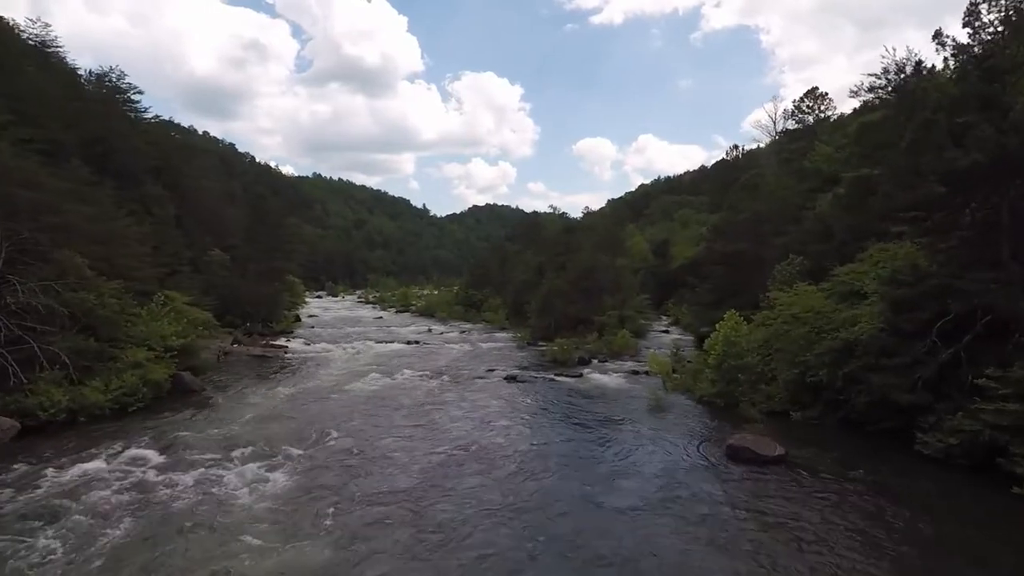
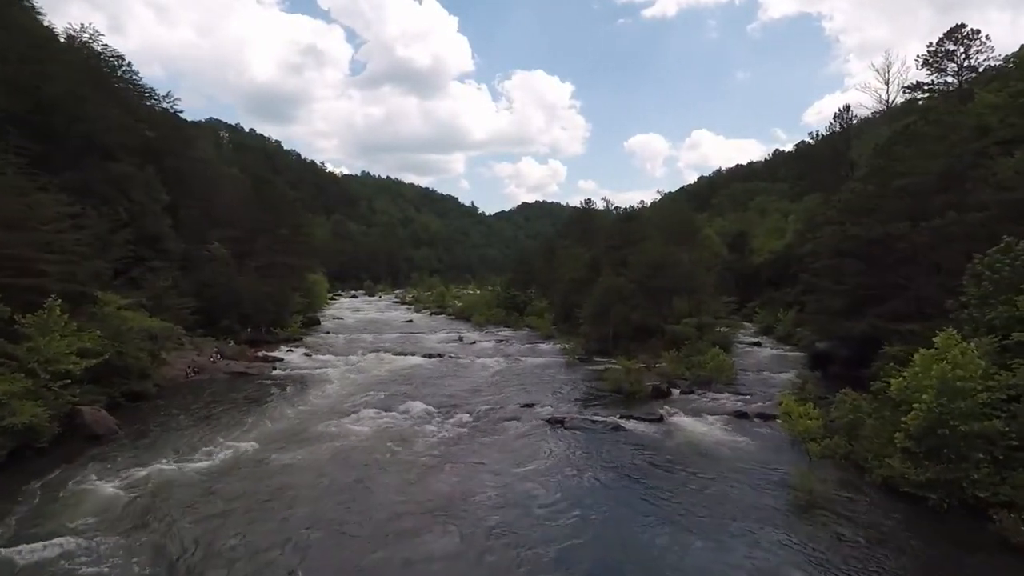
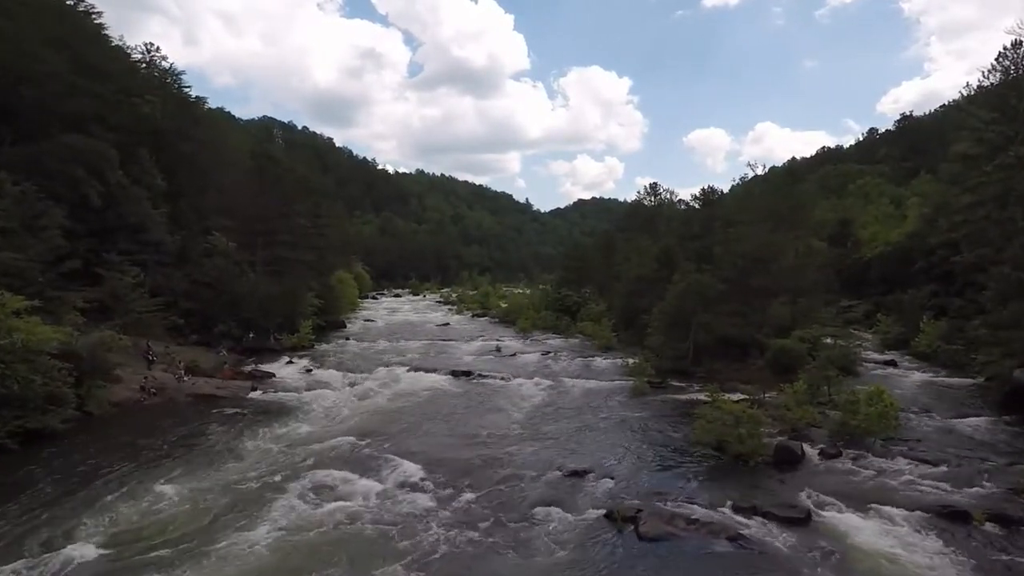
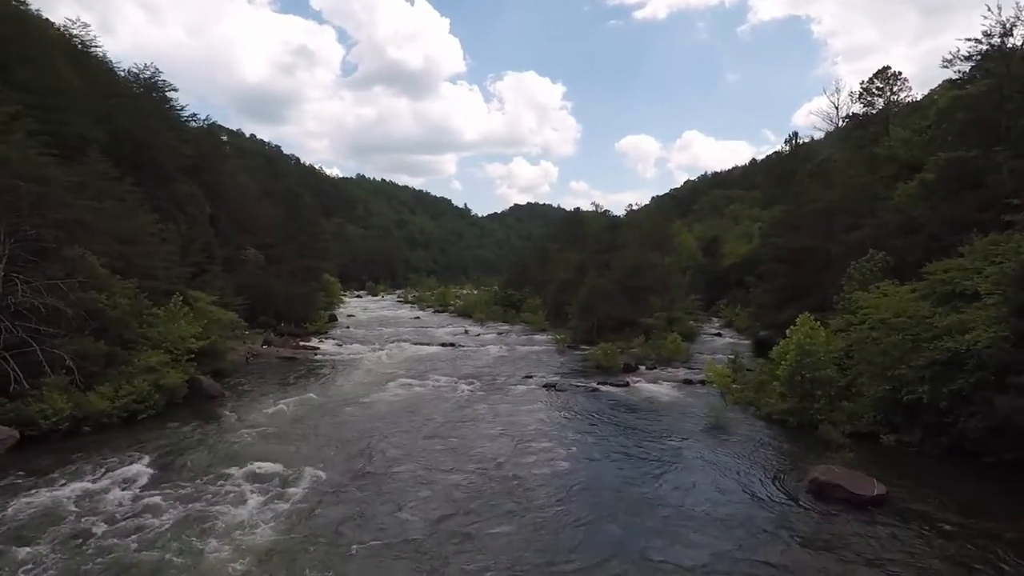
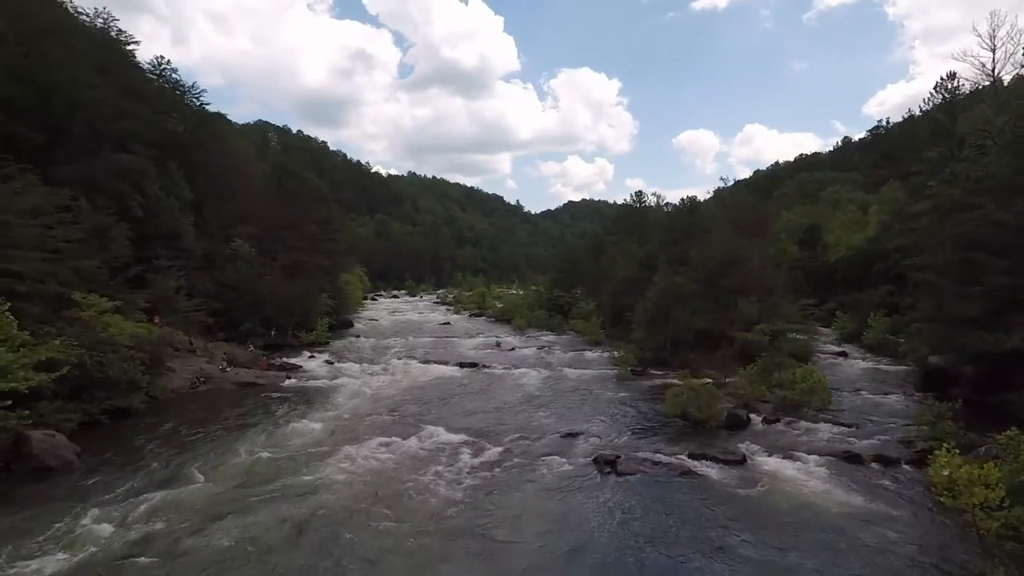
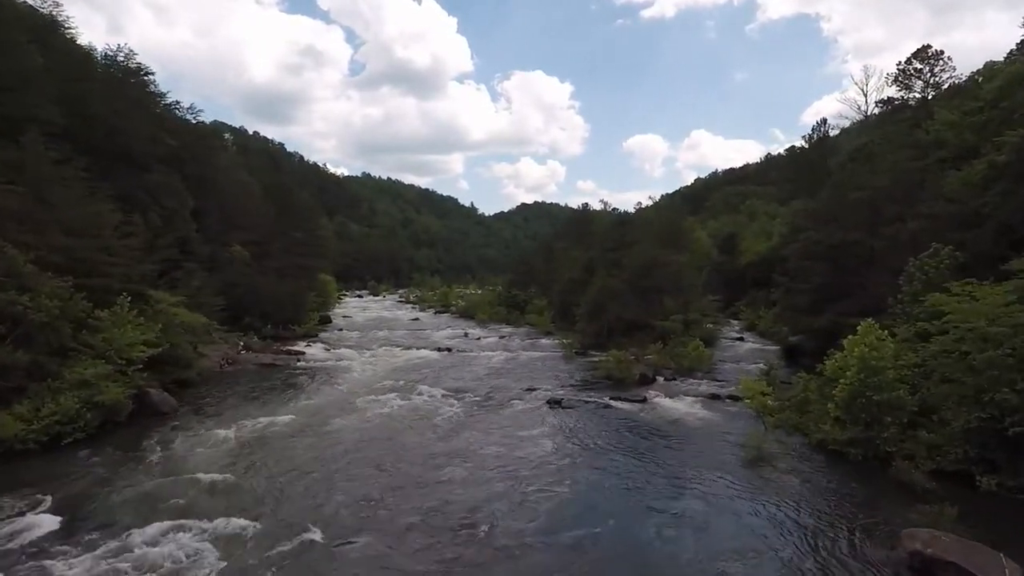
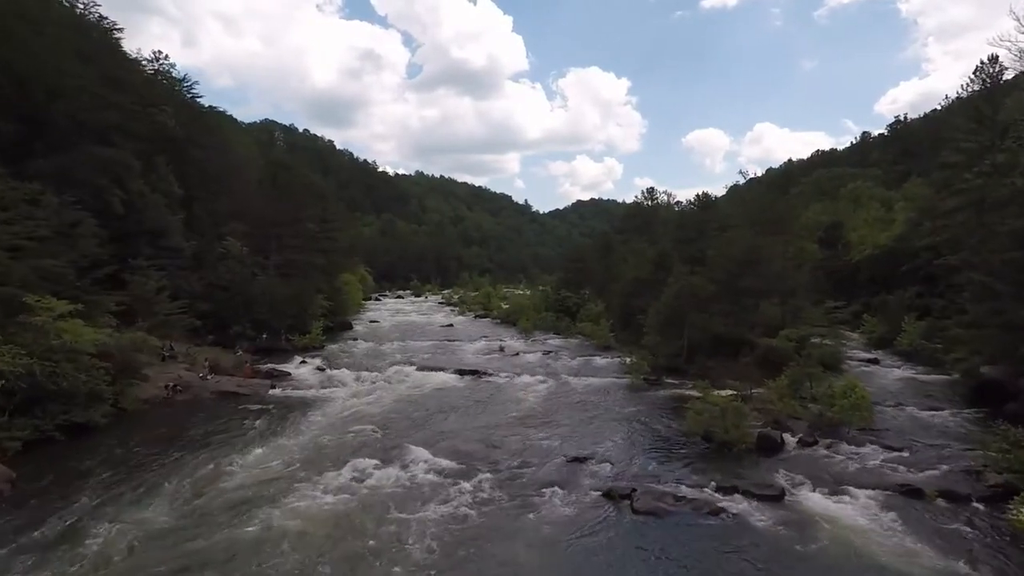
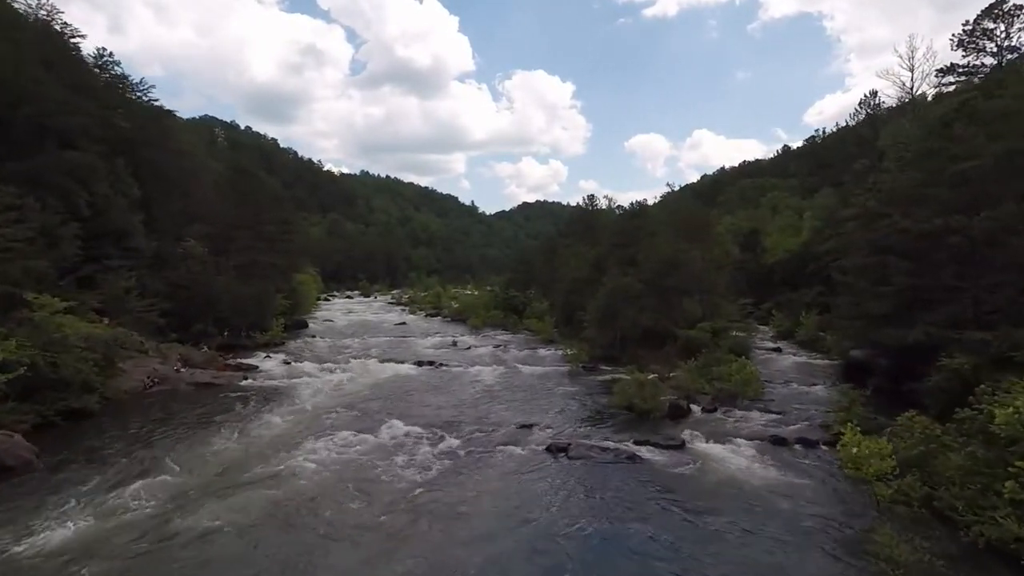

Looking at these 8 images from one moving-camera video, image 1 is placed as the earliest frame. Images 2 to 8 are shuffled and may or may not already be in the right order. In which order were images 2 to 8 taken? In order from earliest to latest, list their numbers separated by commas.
4, 6, 2, 8, 5, 7, 3
